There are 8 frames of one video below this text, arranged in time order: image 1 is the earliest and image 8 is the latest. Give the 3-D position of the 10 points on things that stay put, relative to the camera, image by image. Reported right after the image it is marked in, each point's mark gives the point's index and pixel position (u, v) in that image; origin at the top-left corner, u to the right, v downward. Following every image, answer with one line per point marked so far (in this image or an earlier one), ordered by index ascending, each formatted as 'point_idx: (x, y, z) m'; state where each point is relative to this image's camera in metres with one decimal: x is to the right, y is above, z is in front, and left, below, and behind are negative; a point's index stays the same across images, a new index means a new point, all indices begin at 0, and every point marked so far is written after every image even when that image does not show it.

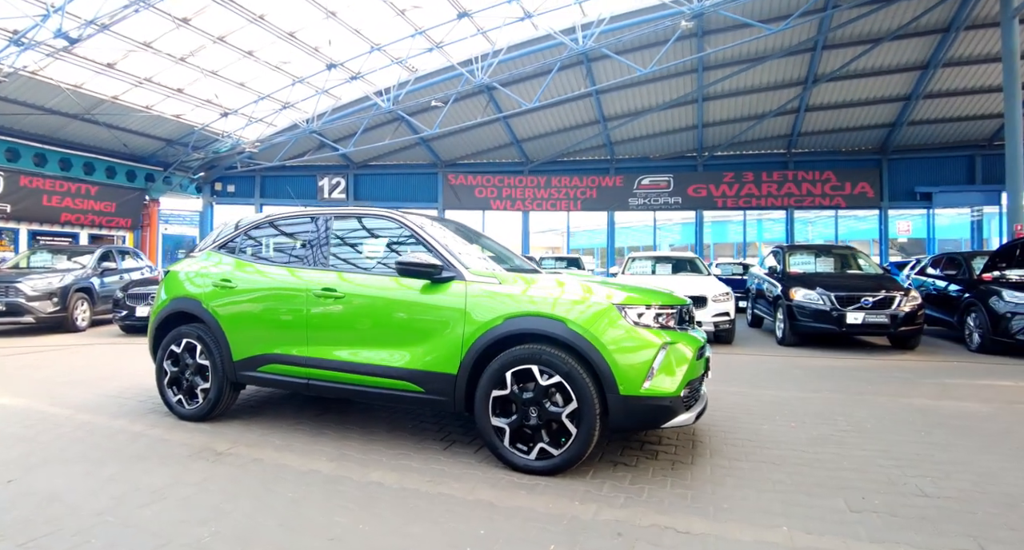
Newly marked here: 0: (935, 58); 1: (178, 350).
0: (+13.3, +7.0, +15.5) m
1: (-2.4, -0.5, +3.5) m
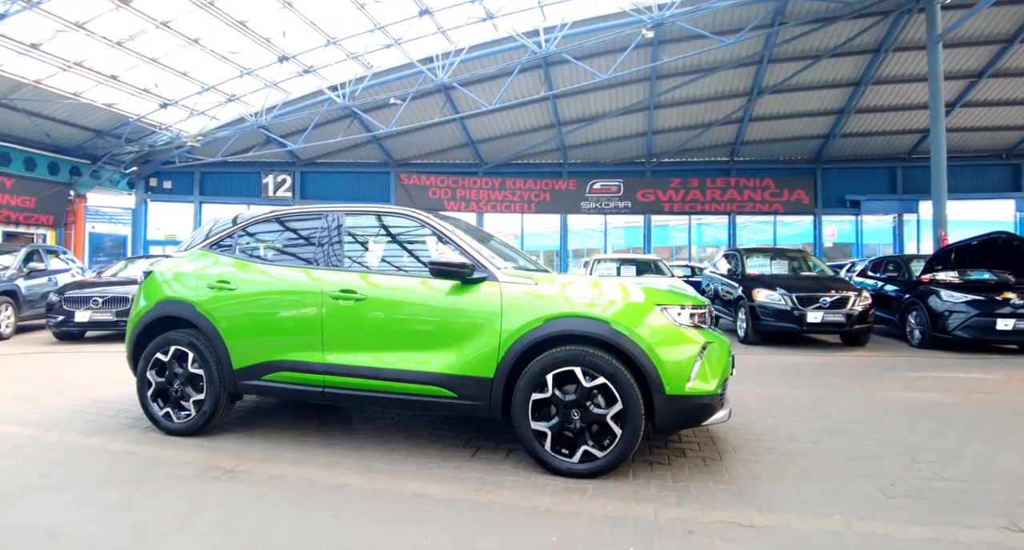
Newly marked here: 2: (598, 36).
0: (+12.1, +7.0, +16.8) m
1: (-2.3, -0.6, +3.2) m
2: (+2.6, +7.6, +15.4) m
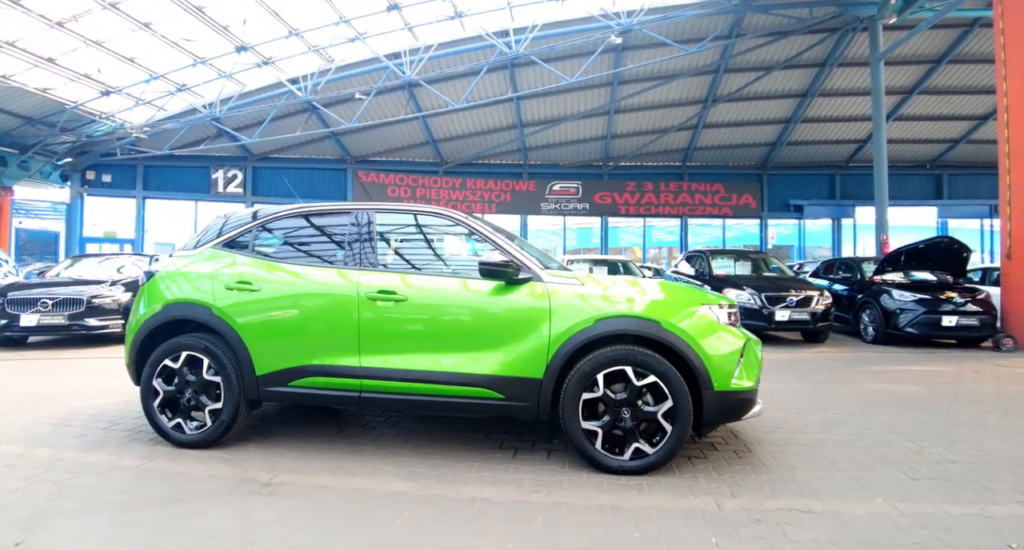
0: (+10.9, +7.0, +17.9) m
1: (-2.1, -0.6, +3.0) m
2: (+1.7, +7.6, +15.6) m
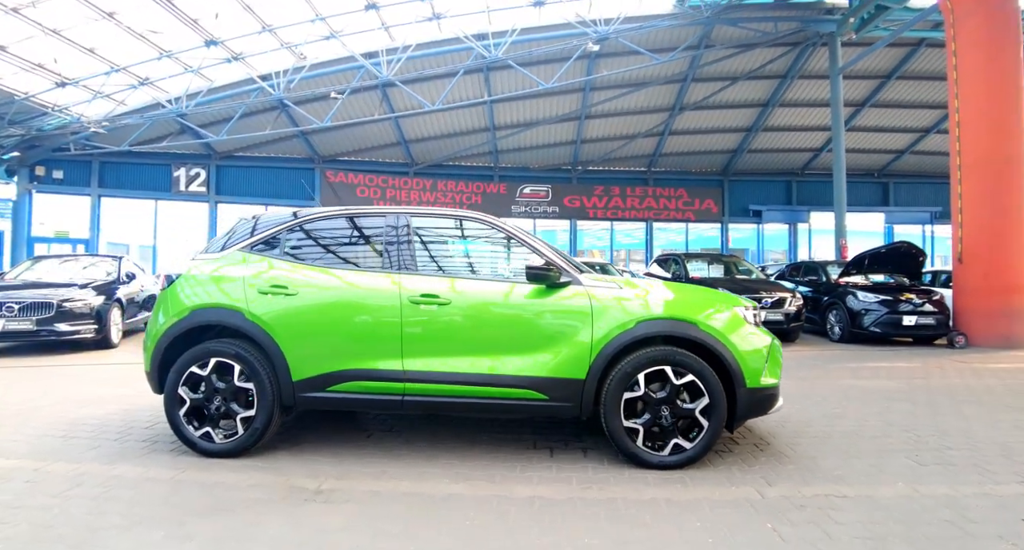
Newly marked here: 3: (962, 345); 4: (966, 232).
0: (+10.0, +6.9, +18.8) m
1: (-1.9, -0.6, +2.9) m
2: (+1.0, +7.5, +15.8) m
3: (+8.6, -1.4, +9.2) m
4: (+8.7, +0.8, +9.4) m
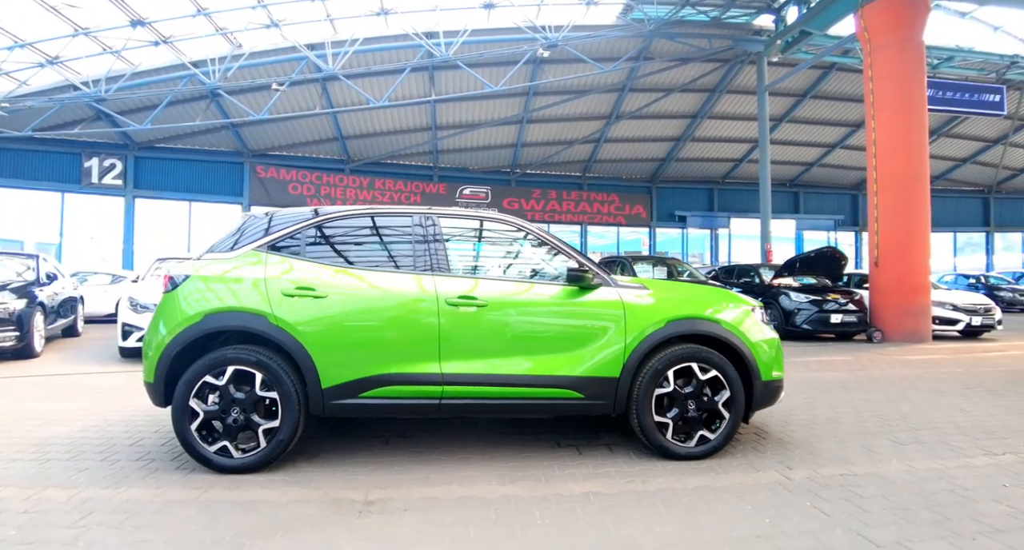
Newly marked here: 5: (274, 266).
0: (+8.0, +6.8, +20.0) m
1: (-1.6, -0.6, +2.7) m
2: (-0.6, +7.5, +15.9) m
3: (+7.8, -1.4, +10.3) m
4: (+8.0, +0.8, +10.5) m
5: (-1.4, 0.0, +2.9) m
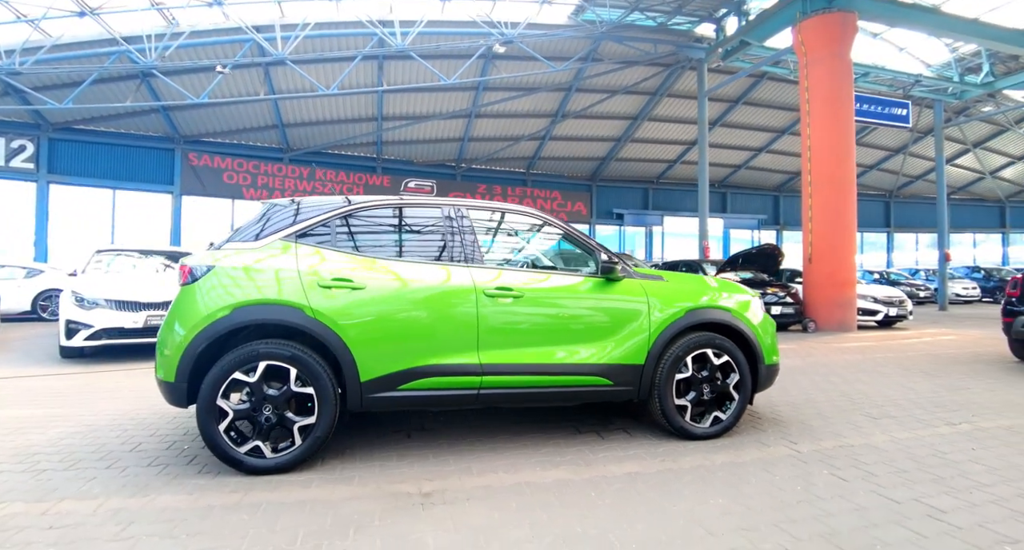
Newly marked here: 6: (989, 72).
0: (+6.1, +7.0, +20.9) m
1: (-1.4, -0.6, +2.6) m
2: (-2.0, +7.6, +15.8) m
3: (+7.1, -1.3, +11.3) m
4: (+7.2, +0.9, +11.5) m
5: (-1.2, +0.1, +2.8) m
6: (+17.0, +7.4, +17.4) m
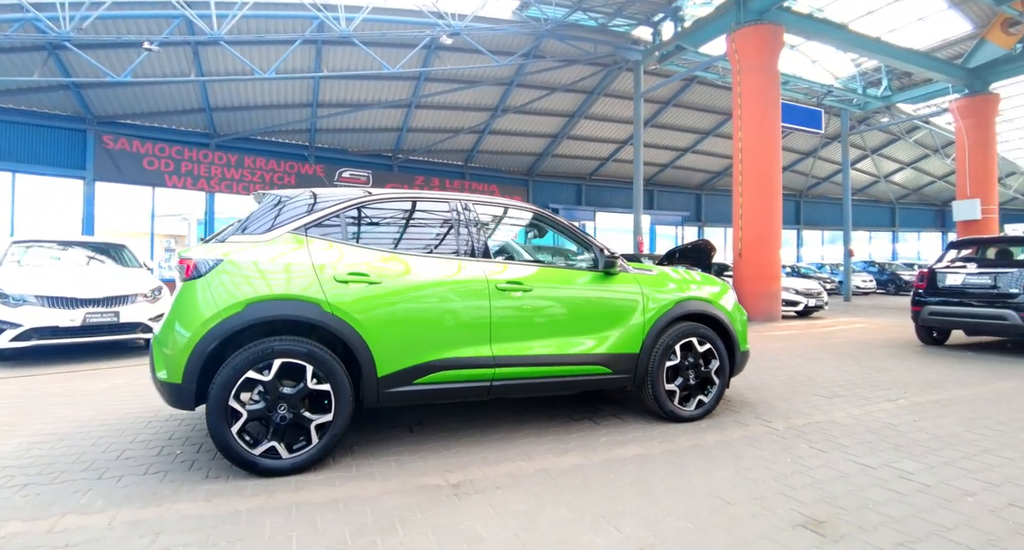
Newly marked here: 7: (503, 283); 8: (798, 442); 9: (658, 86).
0: (+3.8, +7.3, +21.5) m
1: (-1.3, -0.5, +2.5) m
2: (-3.5, +7.8, +15.4) m
3: (+6.0, -1.1, +12.3) m
4: (+6.1, +1.1, +12.4) m
5: (-1.1, +0.1, +2.7) m
6: (+15.1, +7.6, +19.5) m
7: (-0.1, -0.1, +3.0) m
8: (+1.7, -1.0, +2.9) m
9: (+5.9, +7.2, +18.5) m
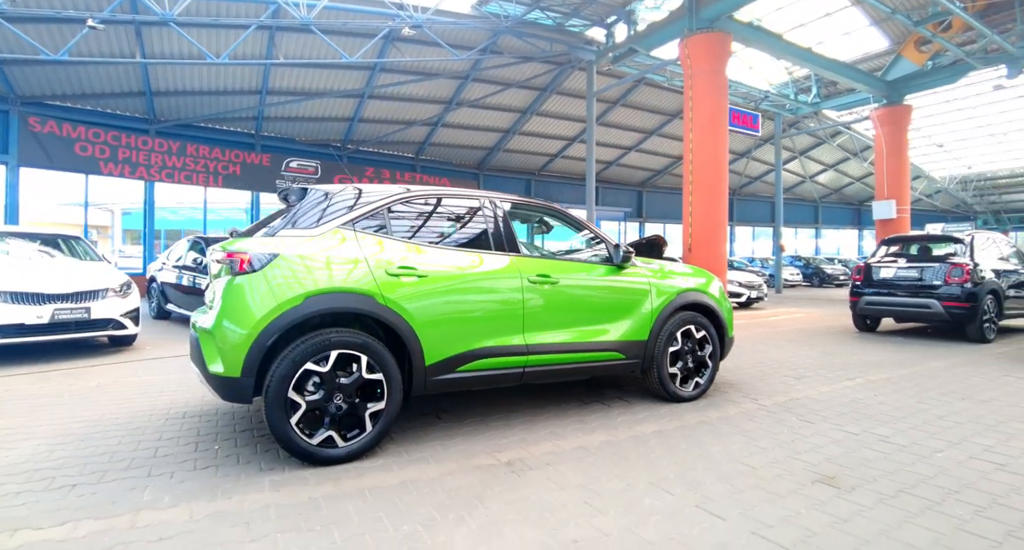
0: (+2.0, +7.5, +22.0) m
1: (-1.1, -0.5, +2.6) m
2: (-4.6, +8.0, +15.1) m
3: (+5.2, -1.0, +13.1) m
4: (+5.2, +1.2, +13.2) m
5: (-0.9, +0.1, +2.8) m
6: (+13.5, +7.9, +21.1) m
7: (+0.1, 0.0, +3.2) m
8: (+1.9, -1.0, +3.4) m
9: (+4.4, +7.4, +19.2) m
